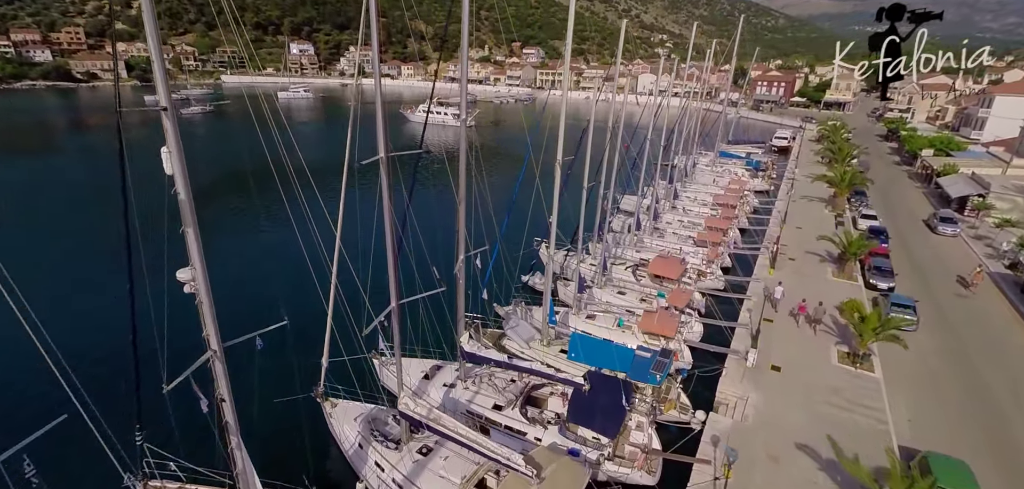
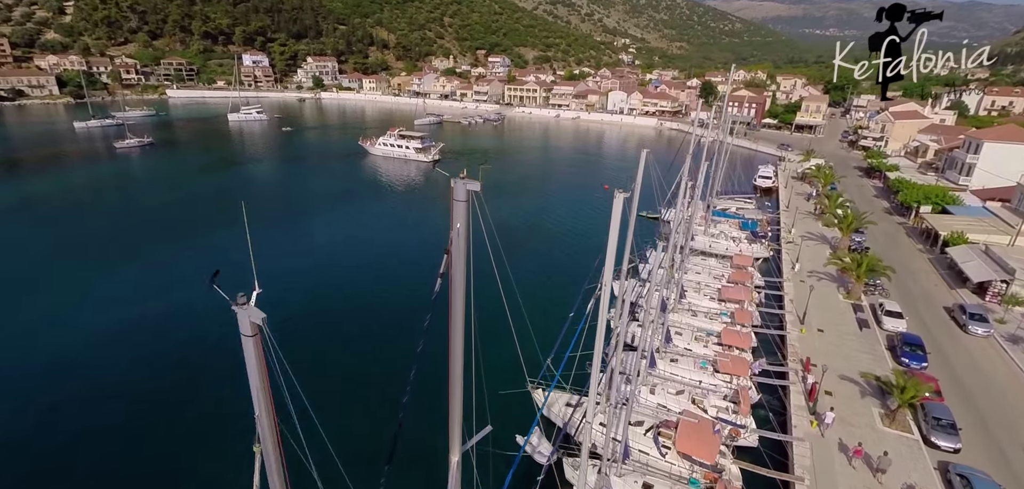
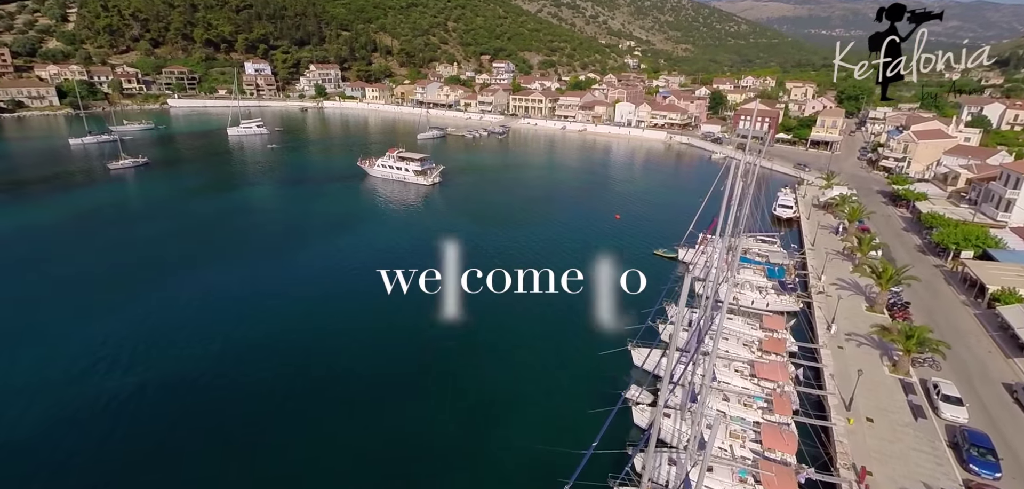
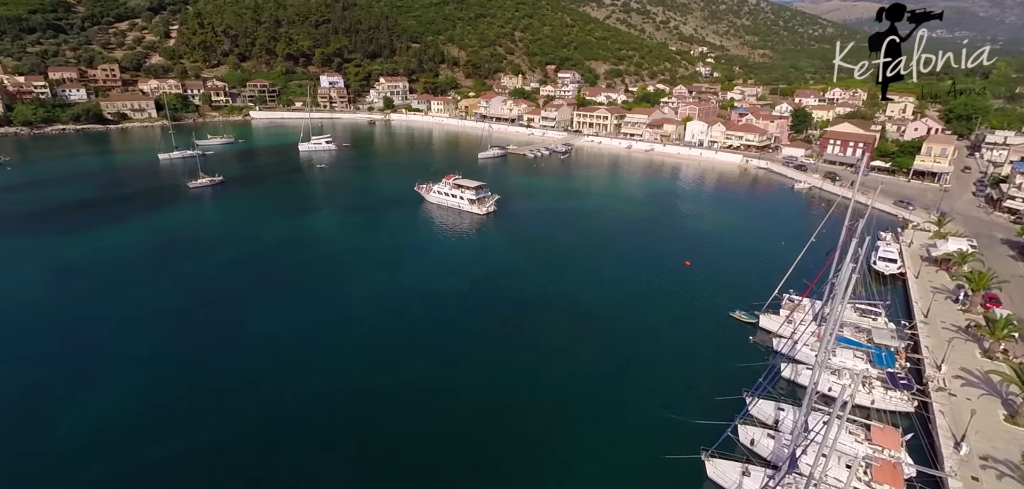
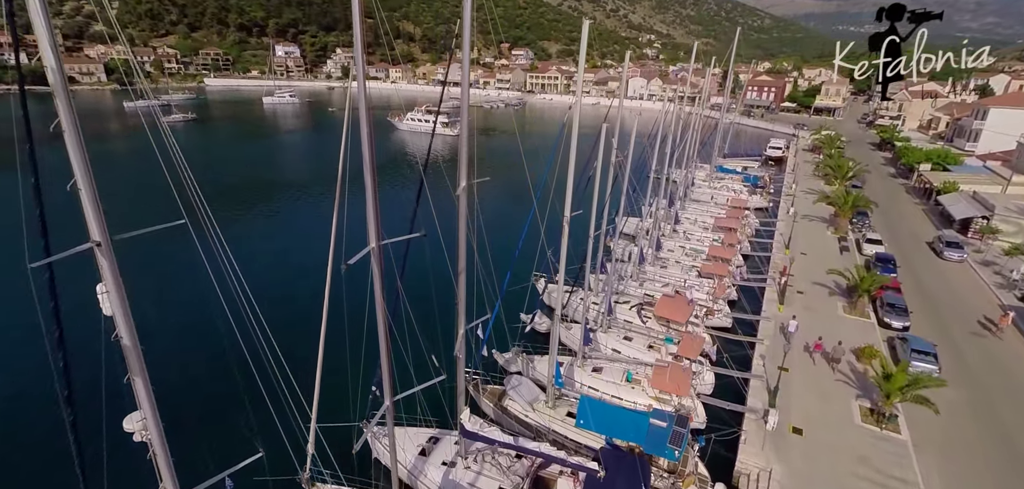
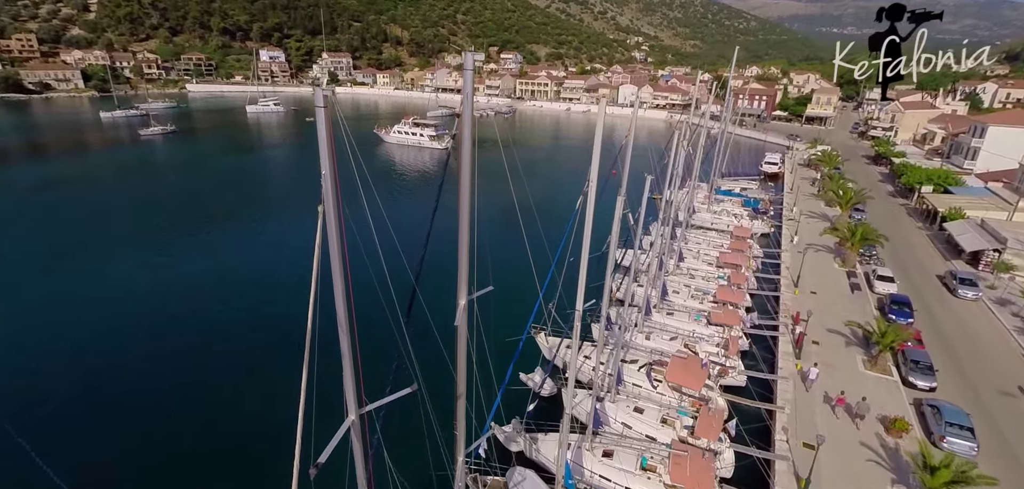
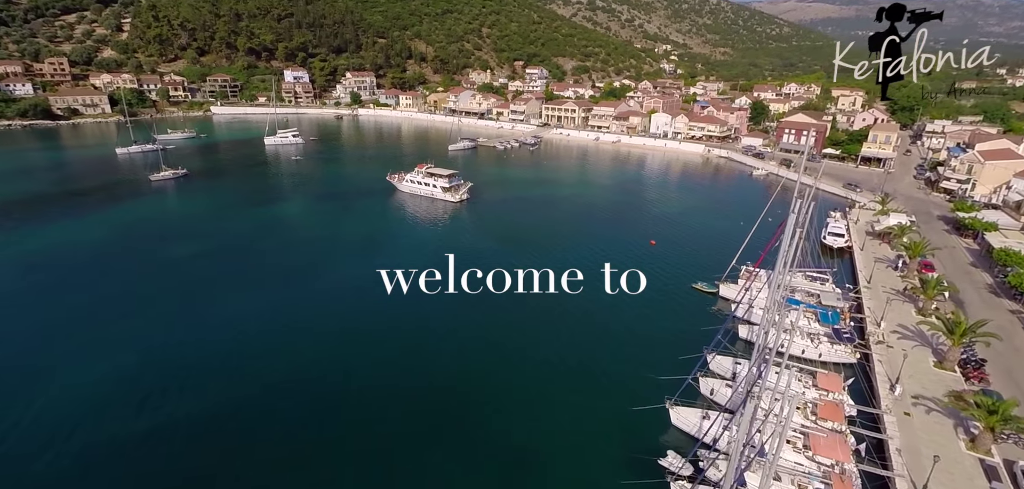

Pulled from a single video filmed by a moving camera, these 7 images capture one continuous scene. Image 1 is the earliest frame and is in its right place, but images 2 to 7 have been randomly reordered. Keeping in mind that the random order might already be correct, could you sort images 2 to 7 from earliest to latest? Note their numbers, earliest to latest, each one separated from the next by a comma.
5, 6, 2, 3, 7, 4
